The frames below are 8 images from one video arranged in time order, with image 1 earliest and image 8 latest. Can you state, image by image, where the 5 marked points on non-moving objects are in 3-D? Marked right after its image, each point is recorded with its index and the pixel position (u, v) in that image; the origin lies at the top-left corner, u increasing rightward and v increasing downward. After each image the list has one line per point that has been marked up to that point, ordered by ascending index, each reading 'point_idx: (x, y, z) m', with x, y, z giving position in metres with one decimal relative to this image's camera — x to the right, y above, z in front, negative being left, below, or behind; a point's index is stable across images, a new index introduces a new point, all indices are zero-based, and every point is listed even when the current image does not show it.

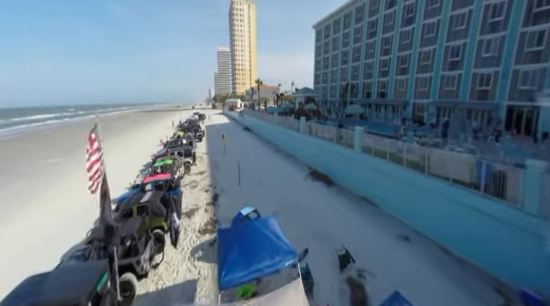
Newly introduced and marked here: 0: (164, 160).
0: (-6.8, -0.6, +13.5) m
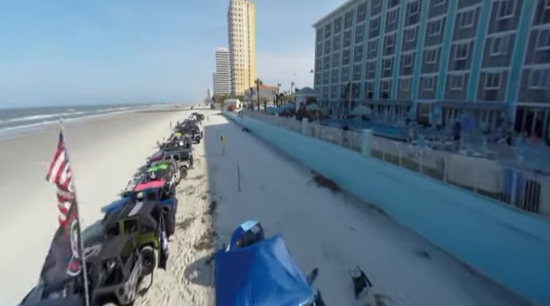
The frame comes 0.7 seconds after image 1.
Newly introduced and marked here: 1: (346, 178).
0: (-6.7, -0.8, +12.7) m
1: (+4.2, -1.6, +13.3) m
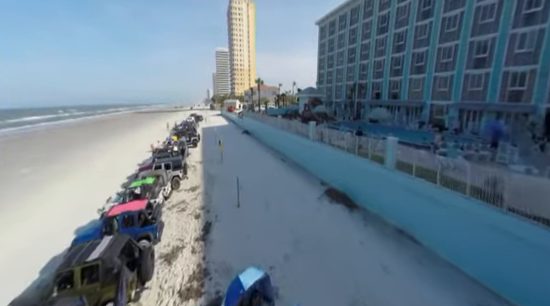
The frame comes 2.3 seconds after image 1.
0: (-6.5, -1.3, +10.8) m
1: (+4.5, -2.1, +11.4) m
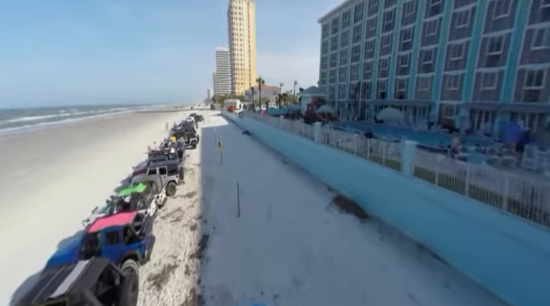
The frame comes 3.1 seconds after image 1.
0: (-6.3, -1.5, +9.8) m
1: (+4.7, -2.3, +10.5) m
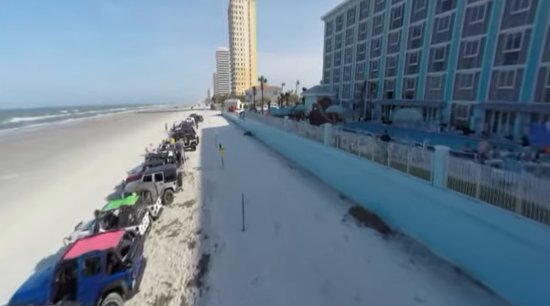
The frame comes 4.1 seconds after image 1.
0: (-5.9, -1.7, +8.7) m
1: (+5.1, -2.5, +9.3) m
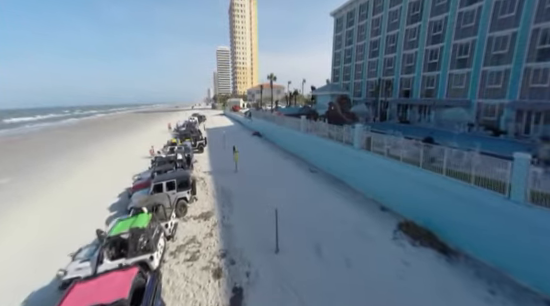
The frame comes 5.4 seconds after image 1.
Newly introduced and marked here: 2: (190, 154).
0: (-4.6, -1.9, +7.1) m
1: (+6.4, -2.7, +7.8) m
2: (-6.2, -0.1, +16.3) m
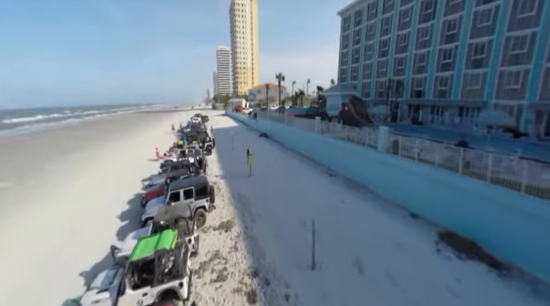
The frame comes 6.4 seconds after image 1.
0: (-3.5, -2.1, +6.4) m
1: (+7.4, -2.9, +7.1) m
2: (-5.1, -0.3, +15.5) m
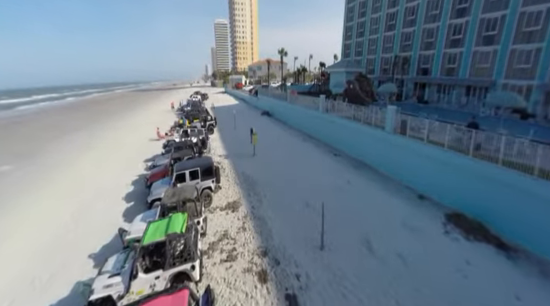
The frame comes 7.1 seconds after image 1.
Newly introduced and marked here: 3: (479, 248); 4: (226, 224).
0: (-3.2, -1.6, +6.3) m
1: (+7.7, -2.3, +7.1) m
2: (-4.9, +1.1, +15.2) m
3: (+6.3, -2.8, +6.9) m
4: (-1.8, -2.5, +8.1) m
